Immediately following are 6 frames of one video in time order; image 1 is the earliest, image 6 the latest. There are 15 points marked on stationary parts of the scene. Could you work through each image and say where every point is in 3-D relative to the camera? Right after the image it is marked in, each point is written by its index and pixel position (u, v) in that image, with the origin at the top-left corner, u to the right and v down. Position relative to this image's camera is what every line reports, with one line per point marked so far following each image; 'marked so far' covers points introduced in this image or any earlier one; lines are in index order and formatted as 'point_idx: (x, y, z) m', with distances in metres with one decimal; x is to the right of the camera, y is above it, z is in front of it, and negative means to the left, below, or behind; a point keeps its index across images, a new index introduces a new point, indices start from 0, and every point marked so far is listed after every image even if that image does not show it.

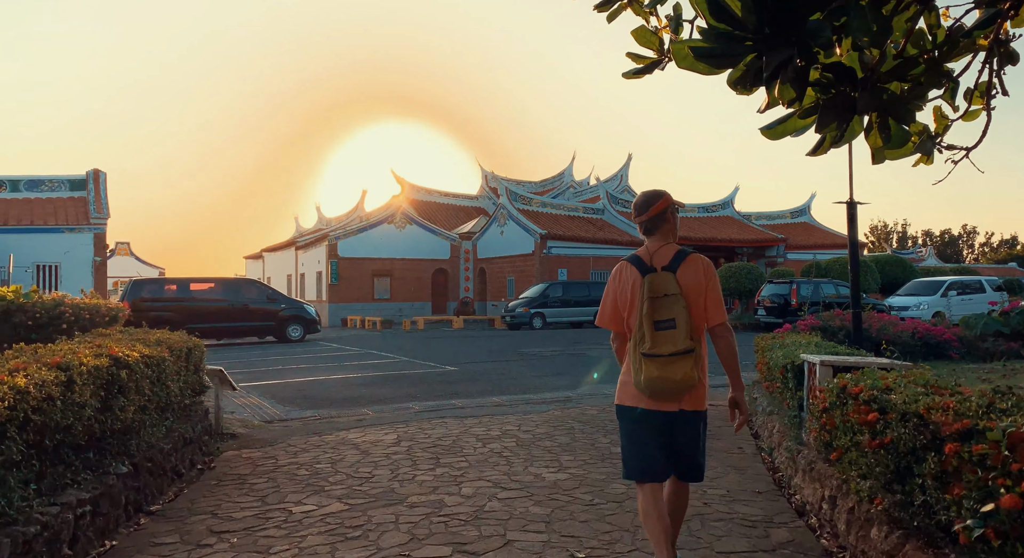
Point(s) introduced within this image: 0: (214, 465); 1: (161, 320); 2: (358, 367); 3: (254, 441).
0: (-2.4, -1.5, +6.2) m
1: (-8.7, -1.0, +19.3) m
2: (-2.8, -1.6, +14.0) m
3: (-2.4, -1.5, +7.2) m
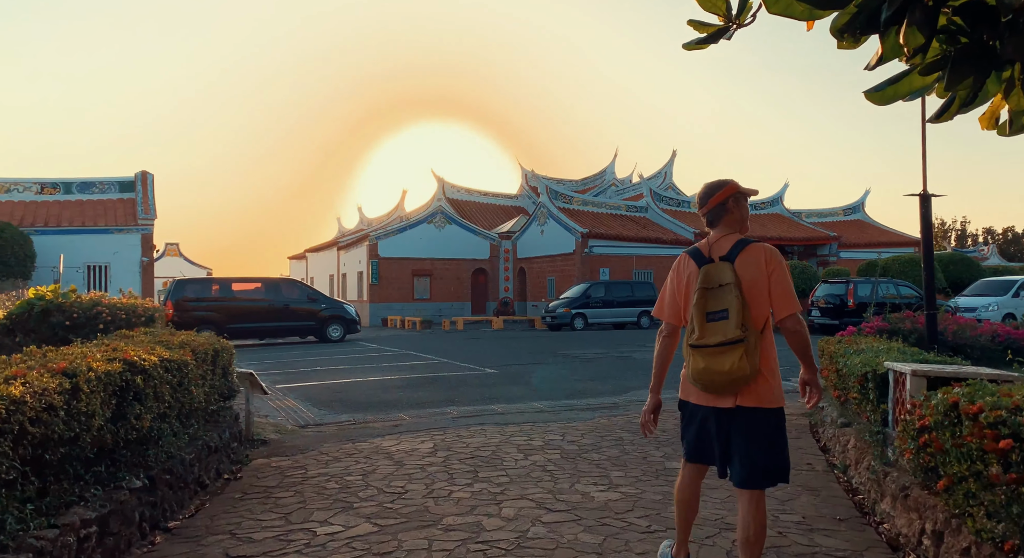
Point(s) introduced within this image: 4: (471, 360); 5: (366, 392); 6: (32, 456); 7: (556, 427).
0: (-2.1, -1.5, +5.9) m
1: (-7.7, -1.0, +19.2) m
2: (-2.0, -1.6, +13.7) m
3: (-2.0, -1.5, +6.9) m
4: (-0.7, -1.6, +15.1) m
5: (-2.0, -1.6, +10.6) m
6: (-2.1, -0.8, +3.4) m
7: (+0.5, -1.5, +7.7) m
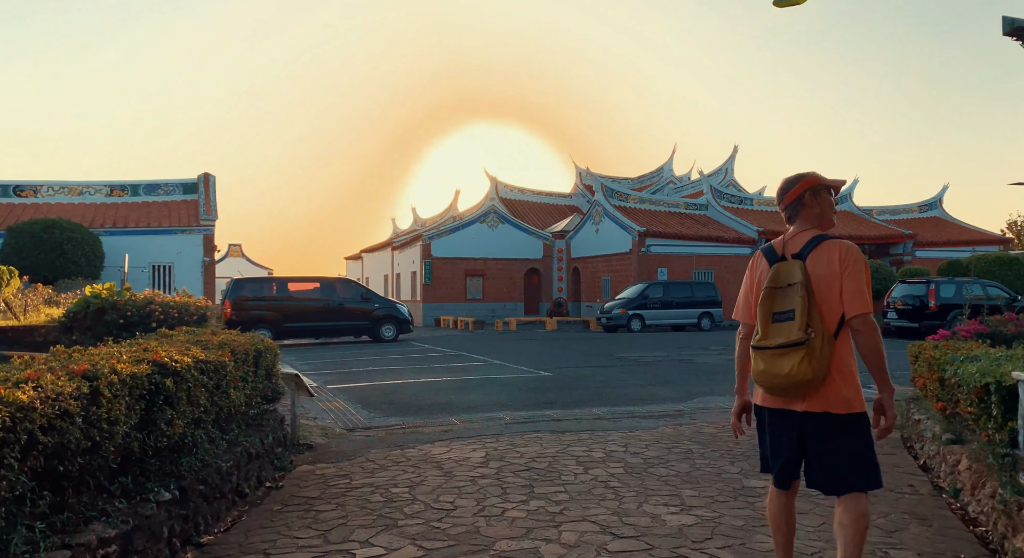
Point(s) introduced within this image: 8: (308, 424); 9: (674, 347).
0: (-1.7, -1.5, +5.6) m
1: (-6.4, -1.0, +19.3) m
2: (-1.0, -1.6, +13.4) m
3: (-1.6, -1.5, +6.6) m
4: (+0.3, -1.6, +14.7) m
5: (-1.3, -1.5, +10.3) m
6: (-1.9, -0.8, +3.0) m
7: (+1.0, -1.5, +7.2) m
8: (-2.1, -1.5, +7.8) m
9: (+3.8, -1.6, +17.8) m
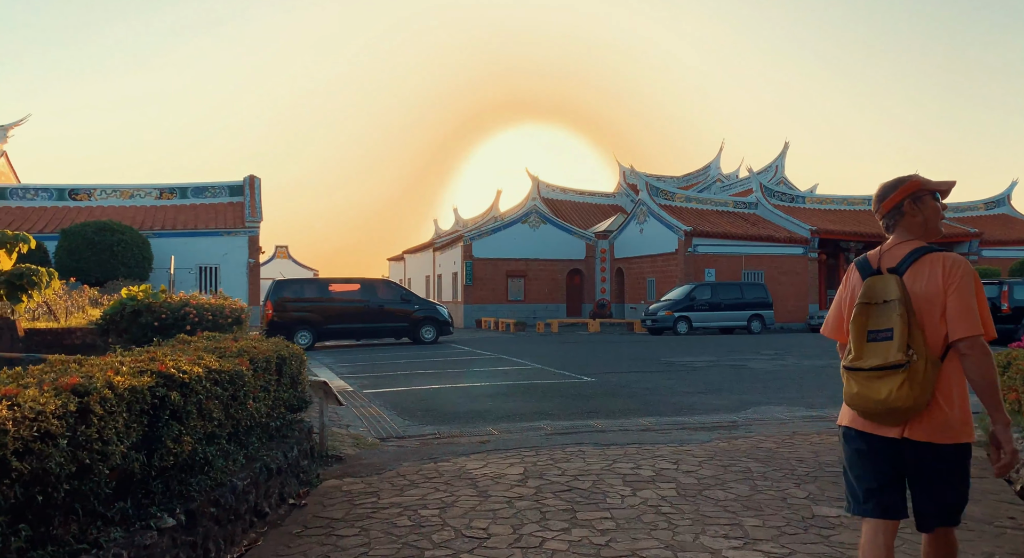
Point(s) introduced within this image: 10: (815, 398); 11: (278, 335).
0: (-1.4, -1.5, +5.2) m
1: (-5.3, -1.0, +19.1) m
2: (-0.3, -1.6, +13.0) m
3: (-1.2, -1.5, +6.2) m
4: (+1.1, -1.6, +14.2) m
5: (-0.7, -1.6, +9.9) m
6: (-1.7, -0.8, +2.7) m
7: (+1.4, -1.5, +6.6) m
8: (-1.7, -1.5, +7.4) m
9: (+4.7, -1.6, +17.1) m
10: (+4.0, -1.6, +10.1) m
11: (-5.8, -1.4, +19.0) m
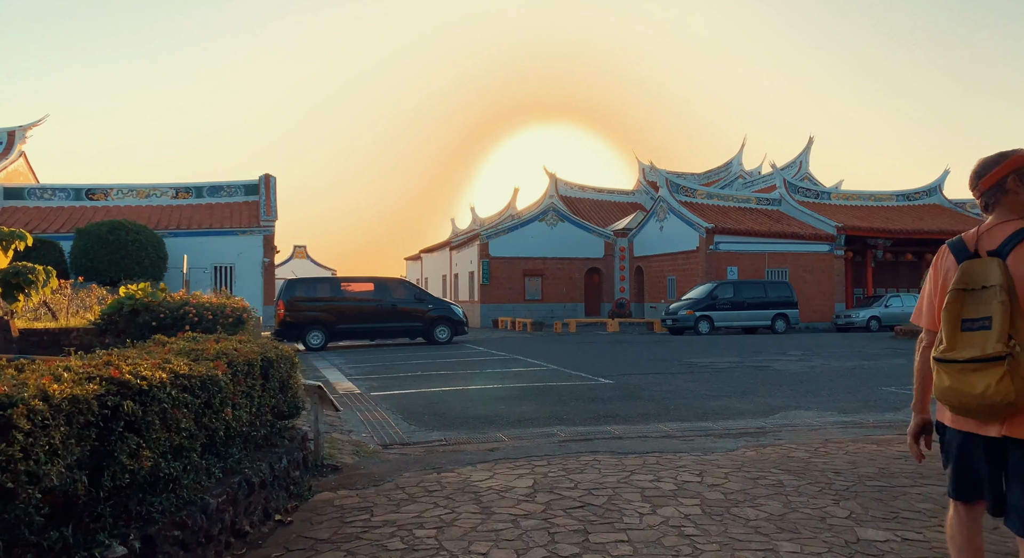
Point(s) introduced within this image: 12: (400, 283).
0: (-1.4, -1.5, +4.8) m
1: (-4.9, -1.0, +18.8) m
2: (-0.1, -1.6, +12.5) m
3: (-1.2, -1.5, +5.7) m
4: (+1.4, -1.6, +13.7) m
5: (-0.6, -1.5, +9.4) m
6: (-1.7, -0.7, +2.3) m
7: (+1.4, -1.5, +6.1) m
8: (-1.6, -1.5, +7.0) m
9: (+5.1, -1.6, +16.5) m
10: (+4.2, -1.5, +9.5) m
11: (-5.4, -1.4, +18.7) m
12: (-2.9, -0.1, +19.8) m
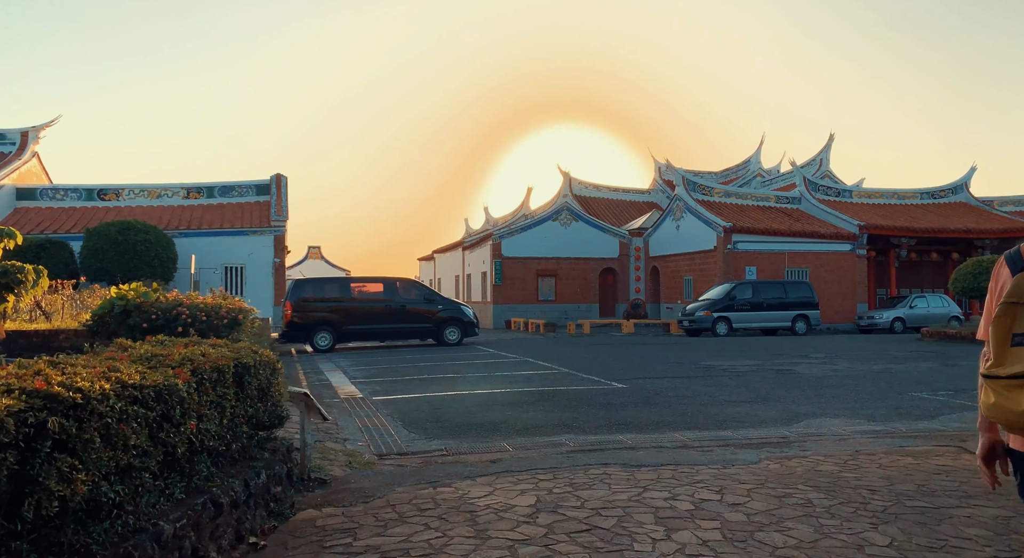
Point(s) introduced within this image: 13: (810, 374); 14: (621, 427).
0: (-1.4, -1.5, +4.3) m
1: (-4.6, -1.0, +18.4) m
2: (+0.1, -1.6, +12.0) m
3: (-1.1, -1.5, +5.3) m
4: (+1.6, -1.6, +13.2) m
5: (-0.5, -1.5, +9.0) m
6: (-1.8, -0.7, +1.8) m
7: (+1.5, -1.5, +5.6) m
8: (-1.5, -1.5, +6.5) m
9: (+5.3, -1.6, +15.9) m
10: (+4.3, -1.5, +8.9) m
11: (-5.2, -1.4, +18.3) m
12: (-2.6, -0.1, +19.4) m
13: (+4.9, -1.5, +12.5) m
14: (+1.1, -1.5, +7.9) m
